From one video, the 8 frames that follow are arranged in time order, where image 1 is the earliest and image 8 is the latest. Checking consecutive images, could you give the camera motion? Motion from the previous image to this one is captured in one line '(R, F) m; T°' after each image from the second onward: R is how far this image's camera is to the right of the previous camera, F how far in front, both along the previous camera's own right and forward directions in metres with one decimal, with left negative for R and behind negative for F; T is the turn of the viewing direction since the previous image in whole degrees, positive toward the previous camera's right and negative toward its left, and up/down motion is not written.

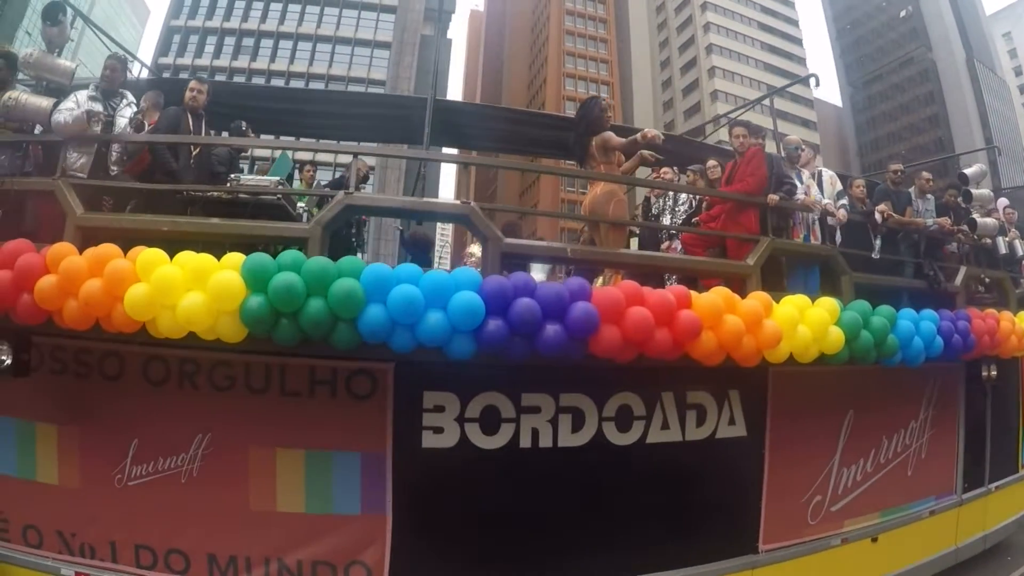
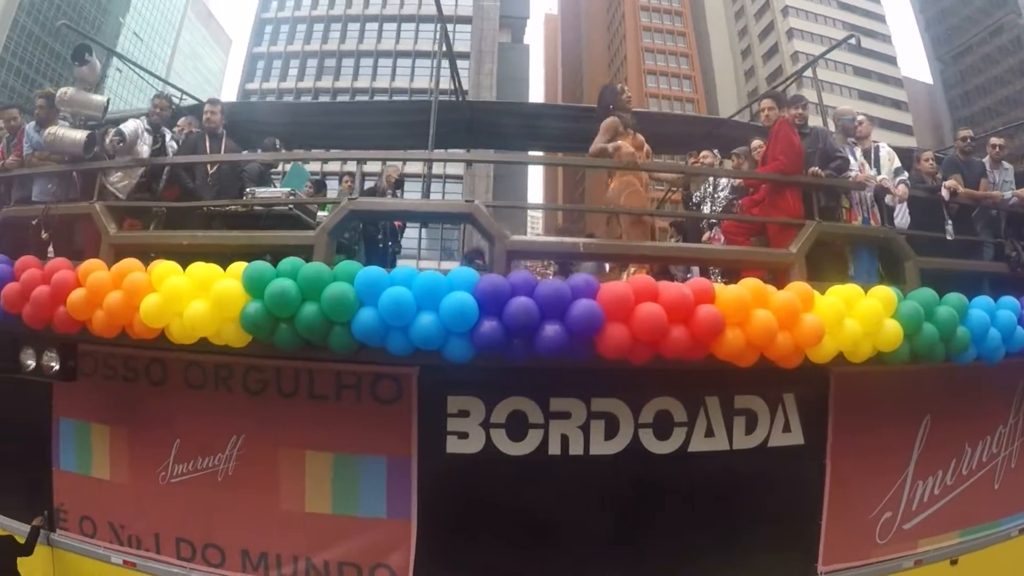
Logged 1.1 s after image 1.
(+0.4, +0.1) m; -8°
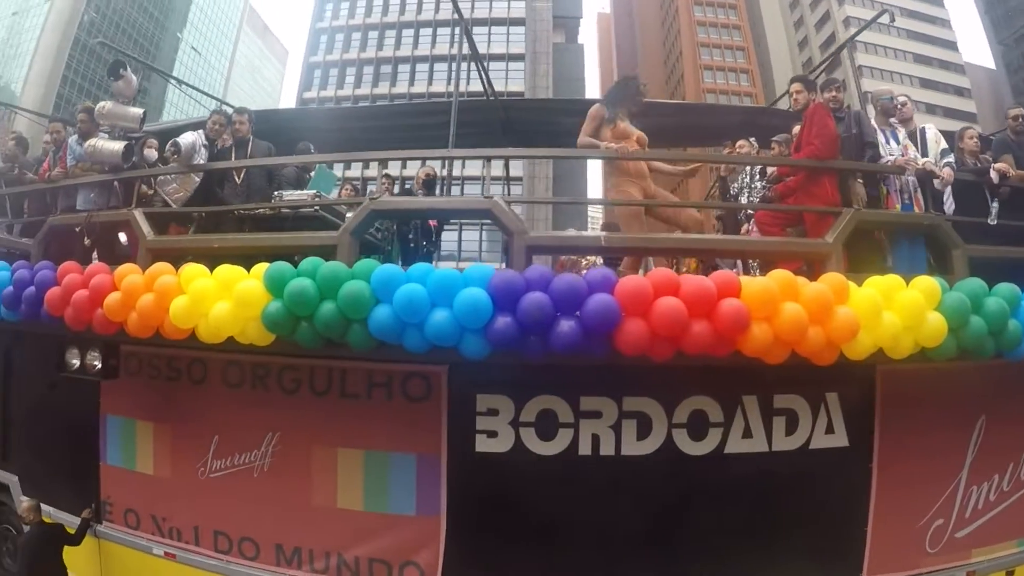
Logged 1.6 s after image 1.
(+0.1, 0.0) m; -4°
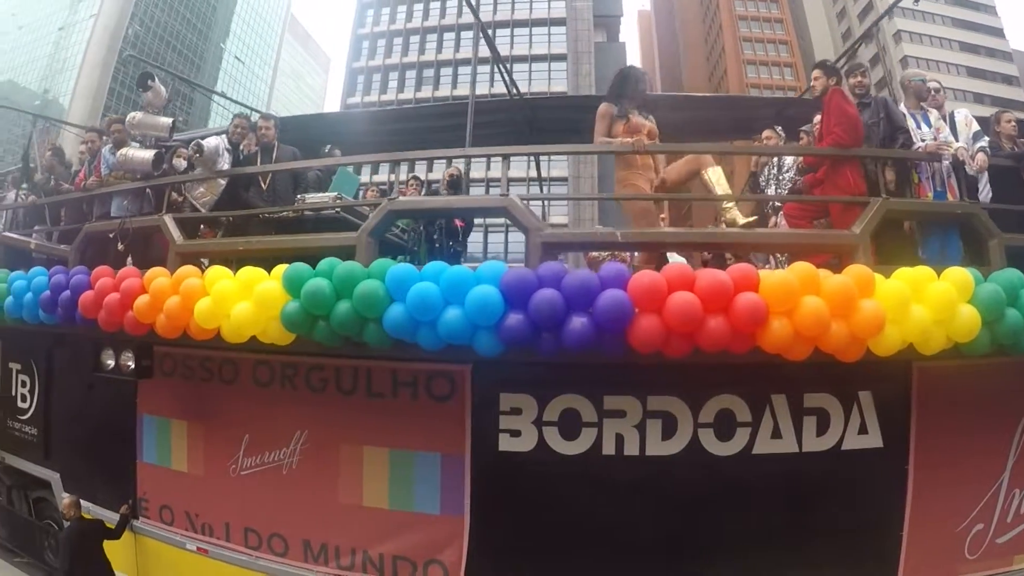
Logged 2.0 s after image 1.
(0.0, 0.0) m; -3°
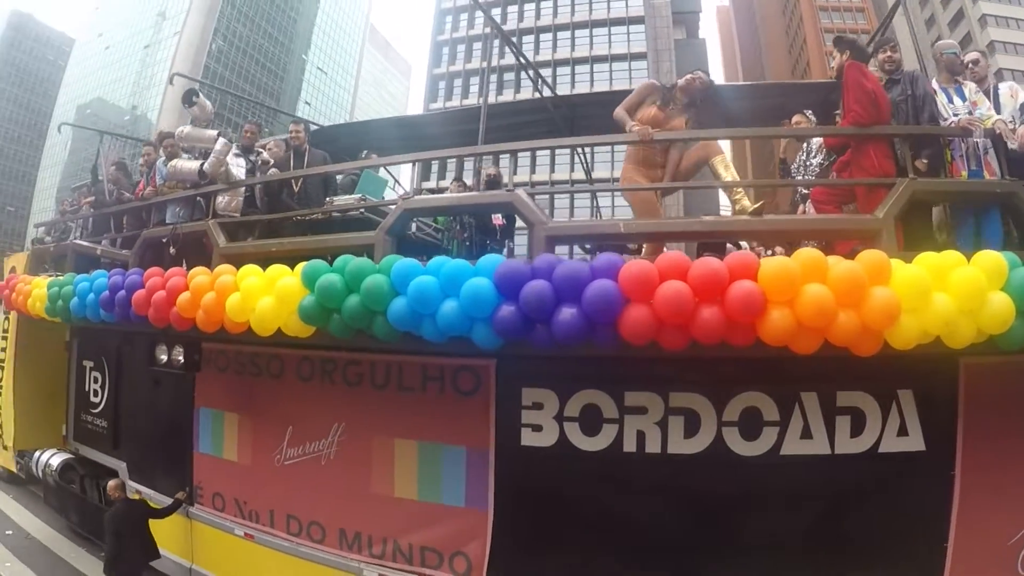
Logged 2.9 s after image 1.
(+0.2, 0.0) m; -6°
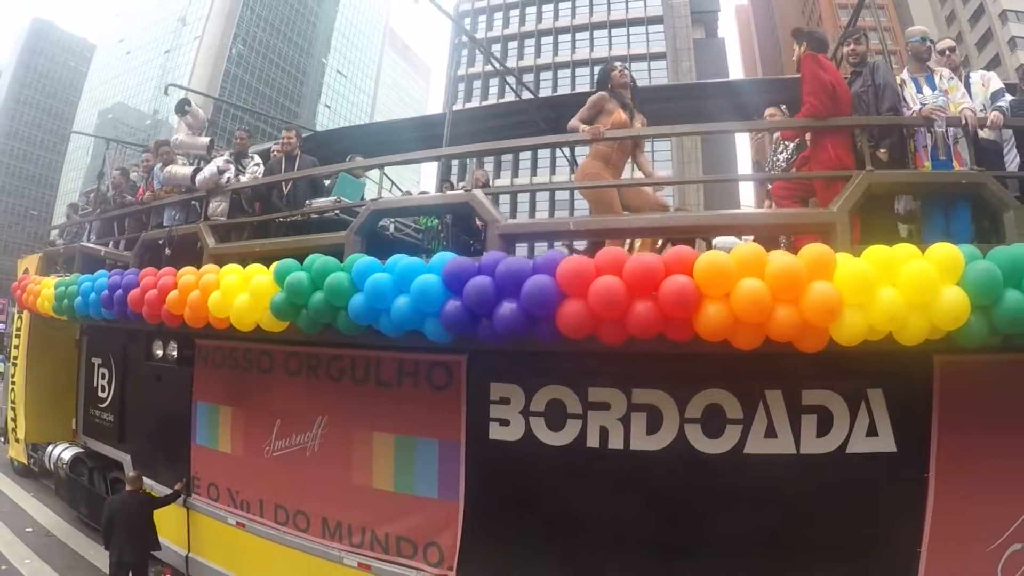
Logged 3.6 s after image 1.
(+0.5, -0.1) m; -4°
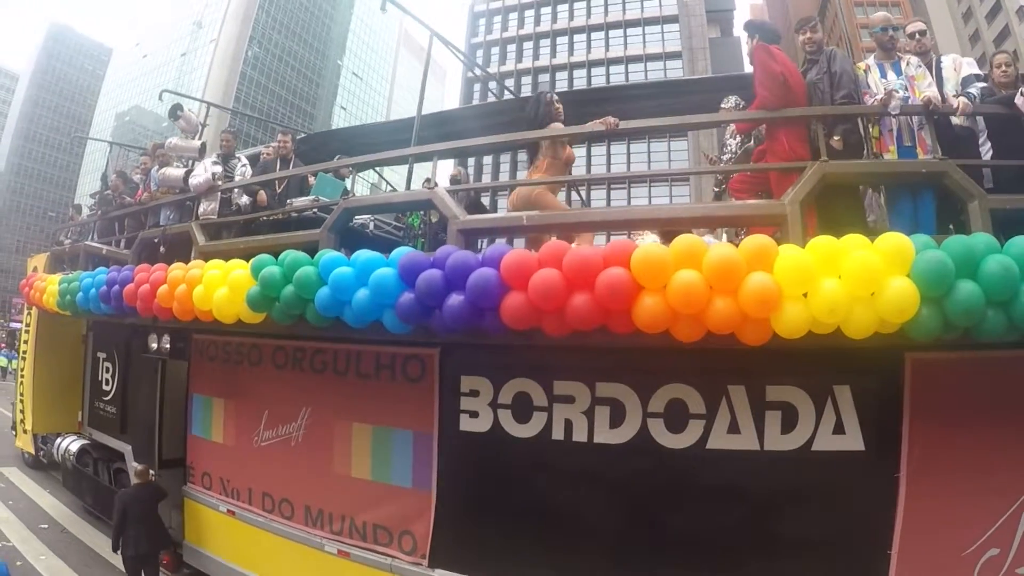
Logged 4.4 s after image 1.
(+0.5, 0.0) m; -3°
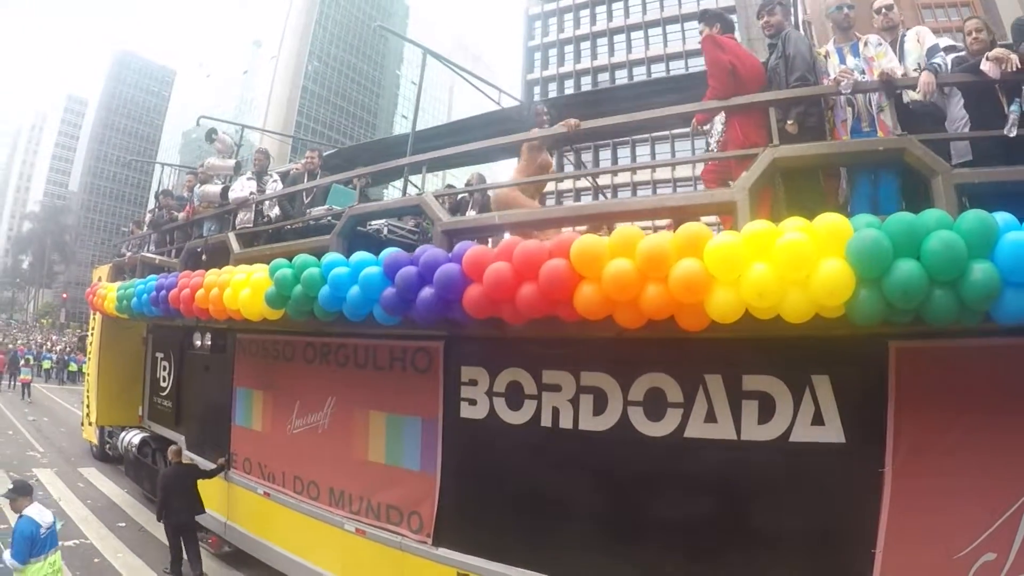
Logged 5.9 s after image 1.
(+0.6, -0.2) m; -7°
